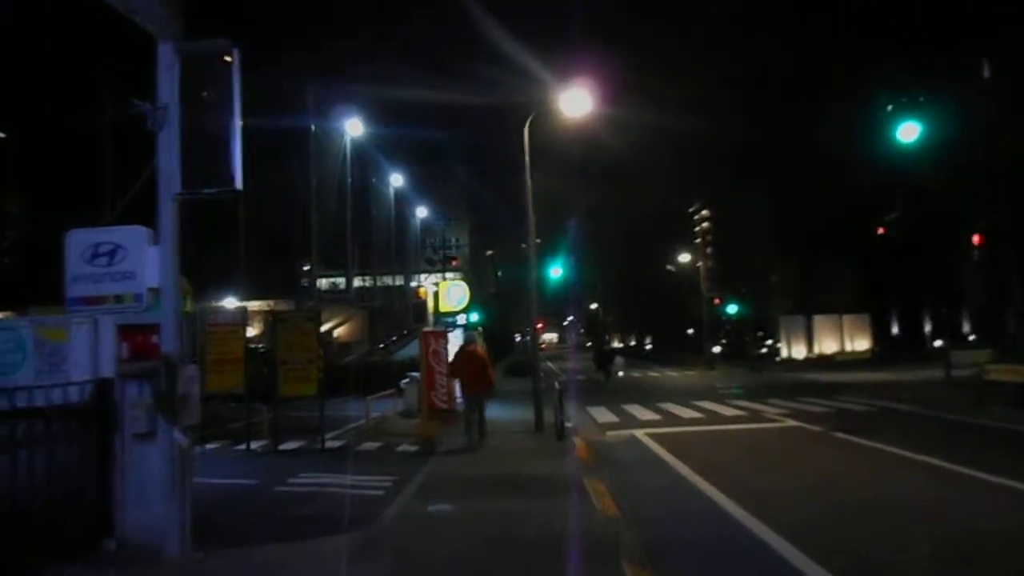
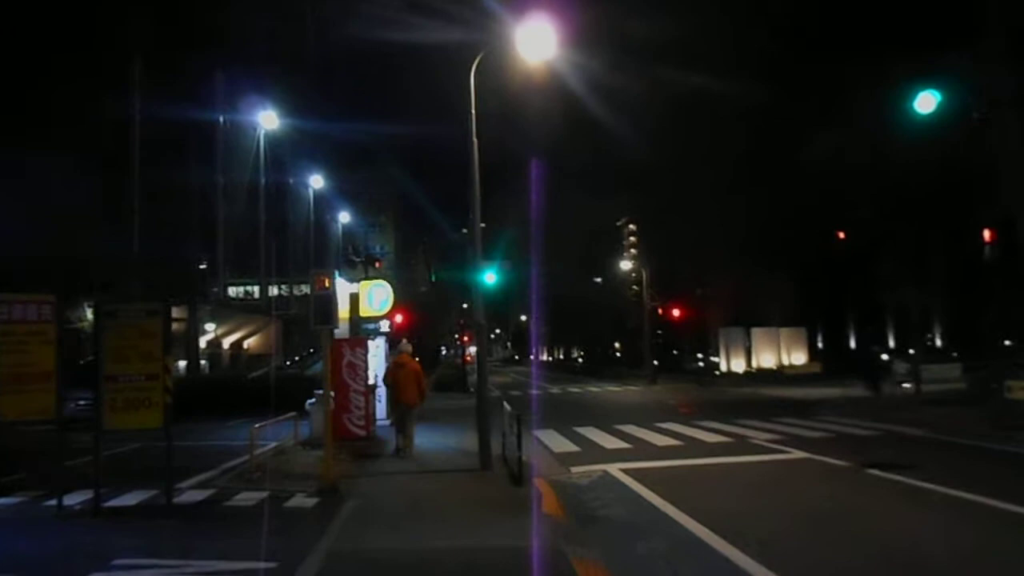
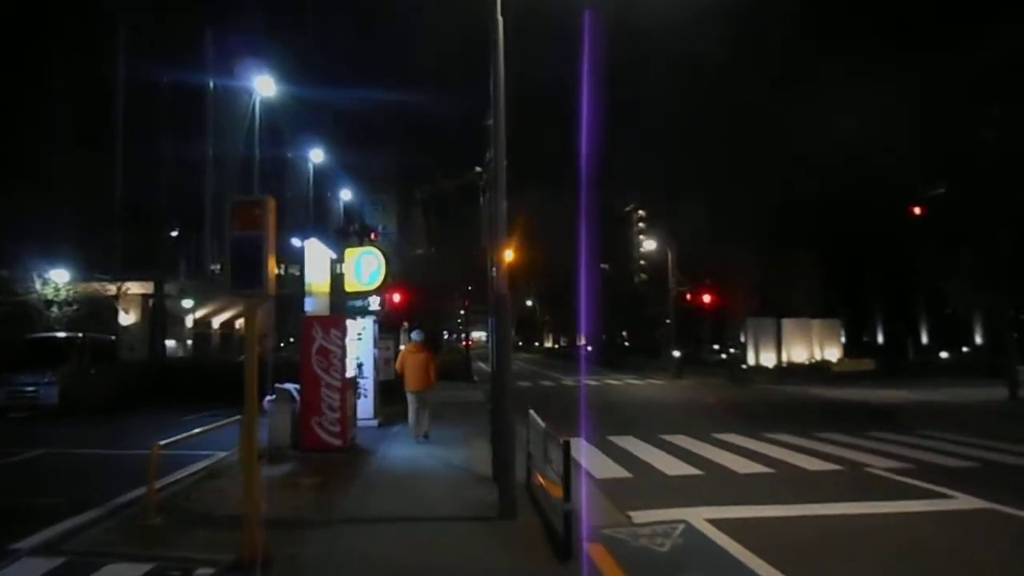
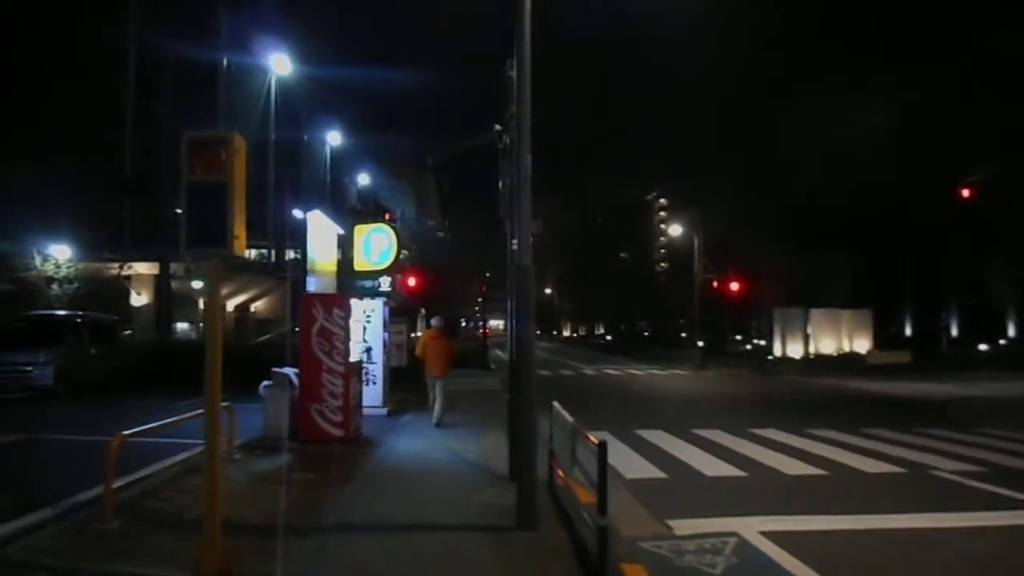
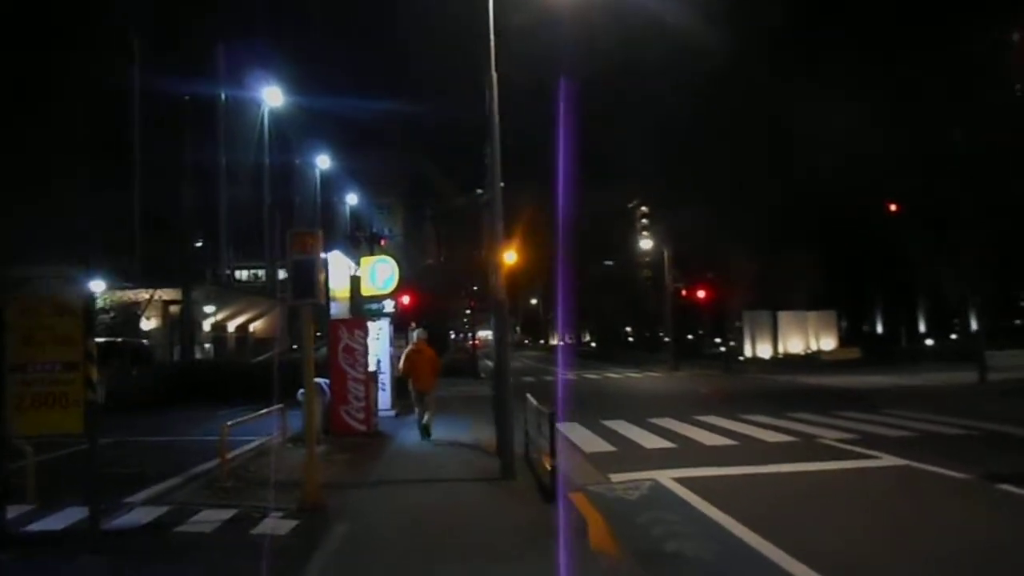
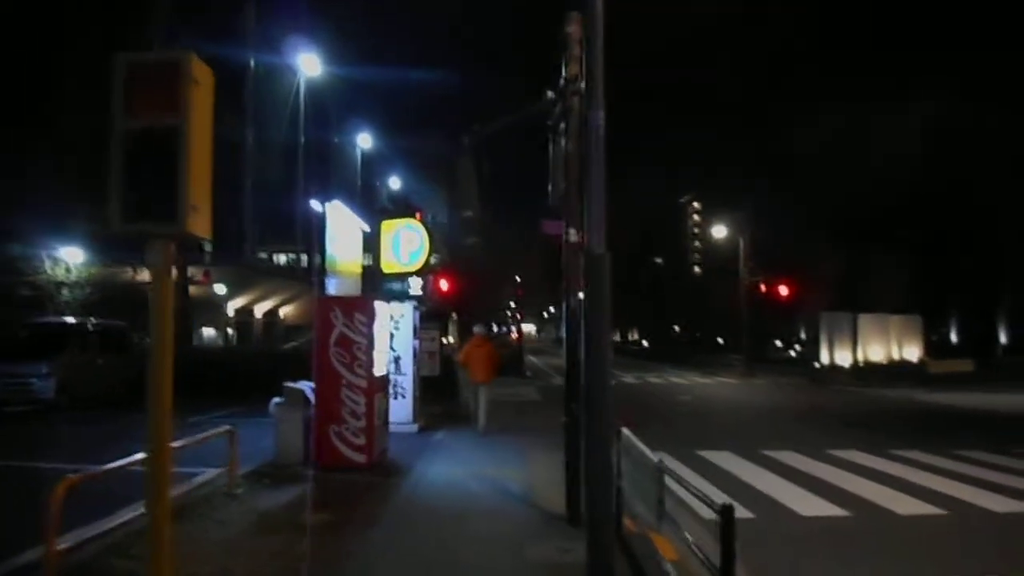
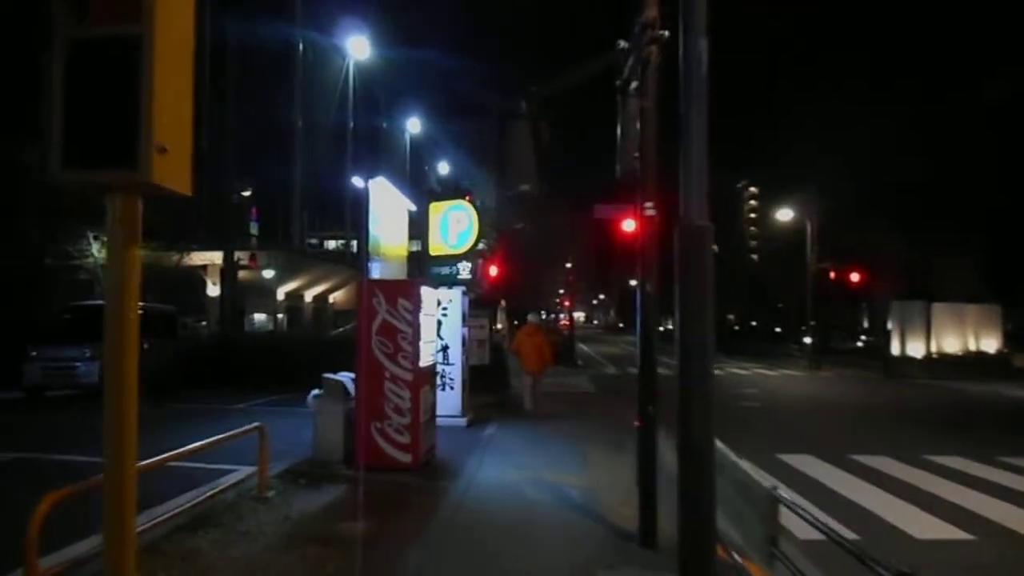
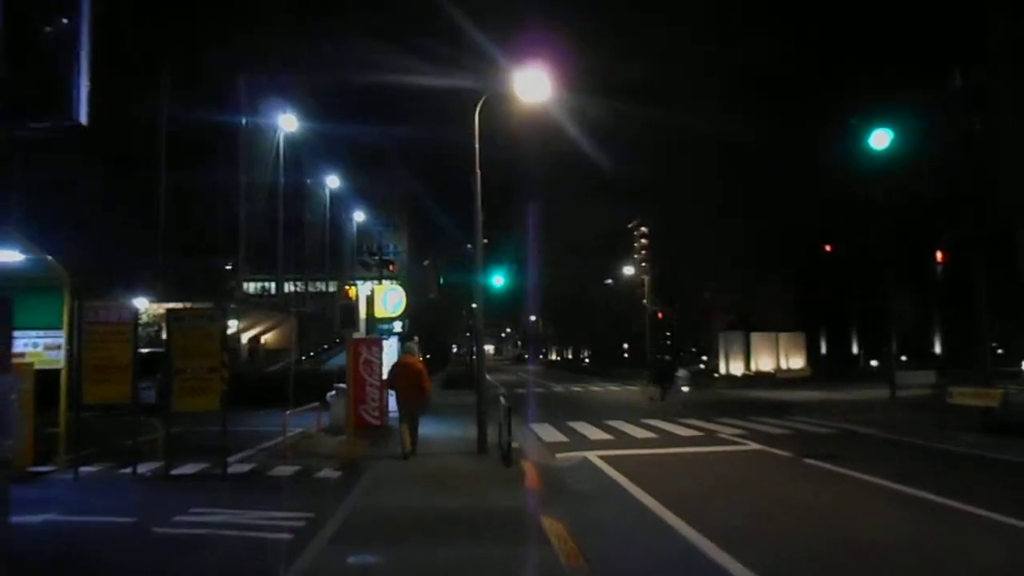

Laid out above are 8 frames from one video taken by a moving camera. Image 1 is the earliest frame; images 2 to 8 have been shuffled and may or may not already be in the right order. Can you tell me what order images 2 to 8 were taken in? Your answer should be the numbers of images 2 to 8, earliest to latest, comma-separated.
8, 2, 5, 3, 4, 6, 7
